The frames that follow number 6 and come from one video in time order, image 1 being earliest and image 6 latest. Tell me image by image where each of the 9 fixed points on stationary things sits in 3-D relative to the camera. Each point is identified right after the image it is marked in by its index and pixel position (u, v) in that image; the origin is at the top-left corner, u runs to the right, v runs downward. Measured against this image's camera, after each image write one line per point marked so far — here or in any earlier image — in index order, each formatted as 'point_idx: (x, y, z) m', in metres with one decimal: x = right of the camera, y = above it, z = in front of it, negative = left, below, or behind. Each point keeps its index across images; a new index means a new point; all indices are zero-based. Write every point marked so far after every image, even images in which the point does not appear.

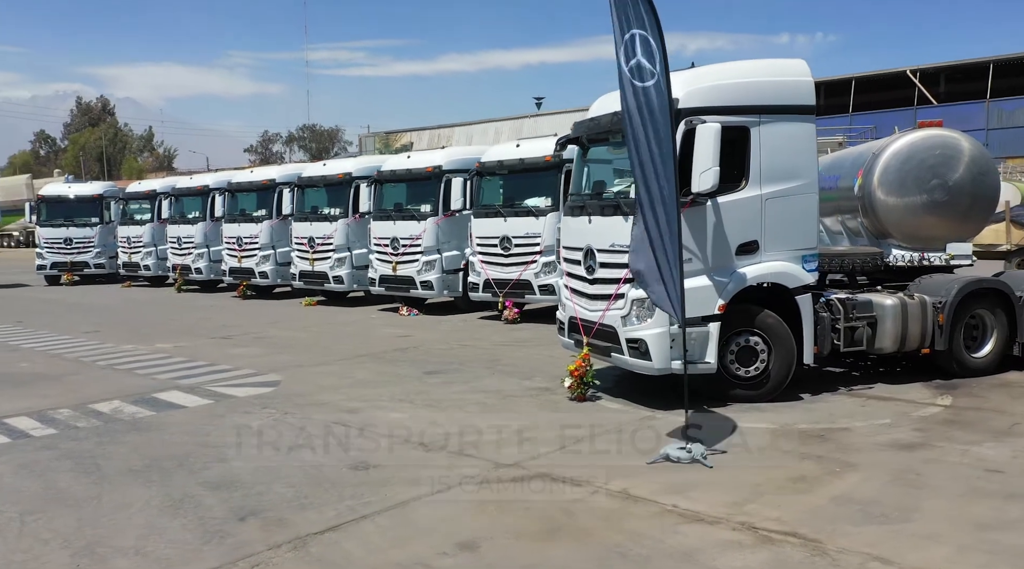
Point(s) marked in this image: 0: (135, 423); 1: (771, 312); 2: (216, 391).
0: (-3.6, -1.3, +7.4) m
1: (+2.6, -0.3, +7.6) m
2: (-3.4, -1.2, +8.8) m
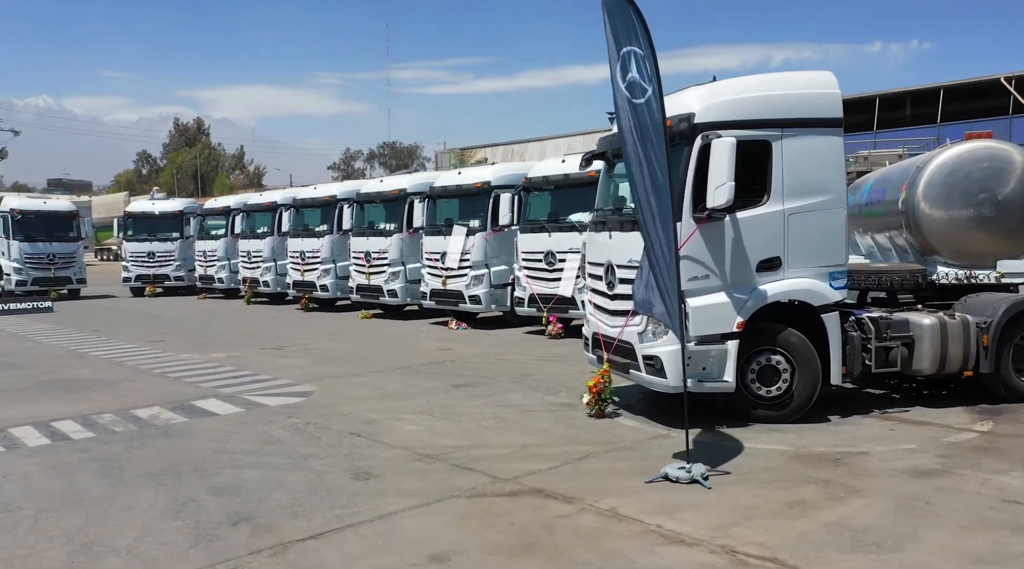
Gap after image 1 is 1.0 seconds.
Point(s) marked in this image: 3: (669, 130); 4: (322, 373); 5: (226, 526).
0: (-3.5, -1.5, +7.7) m
1: (+2.7, -0.4, +7.4) m
2: (-3.1, -1.4, +9.1) m
3: (+1.5, +1.5, +7.3) m
4: (-2.7, -1.3, +11.1) m
5: (-1.8, -1.5, +4.9) m
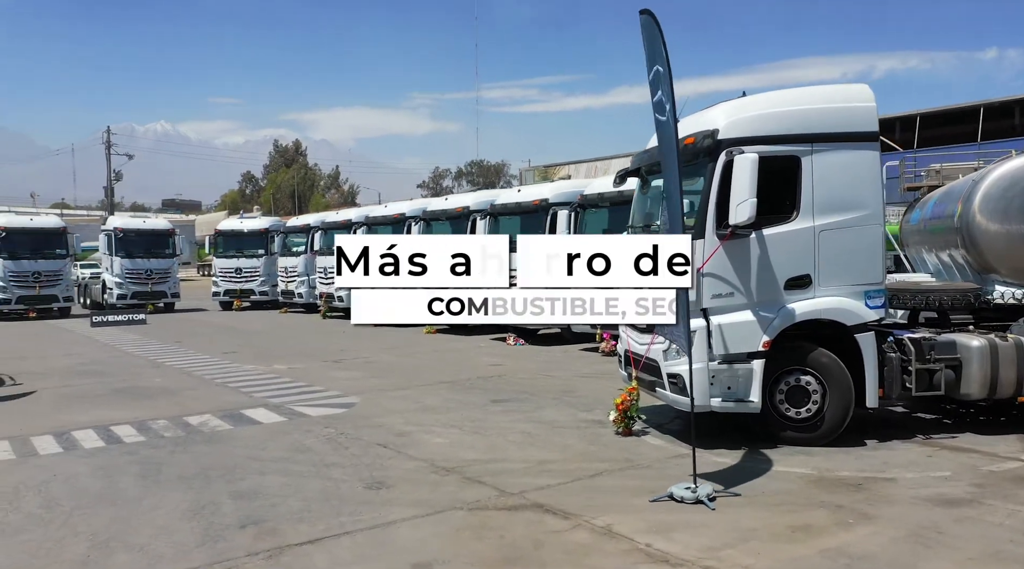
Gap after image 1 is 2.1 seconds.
0: (-3.2, -1.6, +8.2) m
1: (+2.9, -0.6, +7.2) m
2: (-2.7, -1.5, +9.5) m
3: (+1.7, +1.3, +7.2) m
4: (-2.1, -1.5, +11.4) m
5: (-1.9, -1.6, +5.2) m
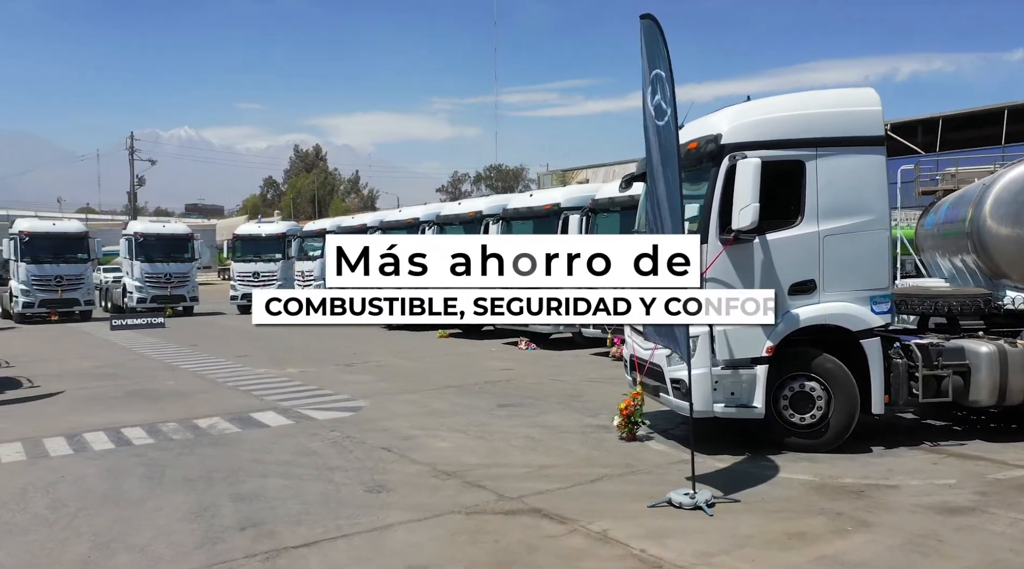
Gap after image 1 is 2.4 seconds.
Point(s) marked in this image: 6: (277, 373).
0: (-3.1, -1.7, +8.3) m
1: (+2.9, -0.7, +7.1) m
2: (-2.6, -1.6, +9.6) m
3: (+1.7, +1.2, +7.2) m
4: (-2.0, -1.6, +11.5) m
5: (-1.9, -1.7, +5.2) m
6: (-4.2, -1.6, +13.8) m
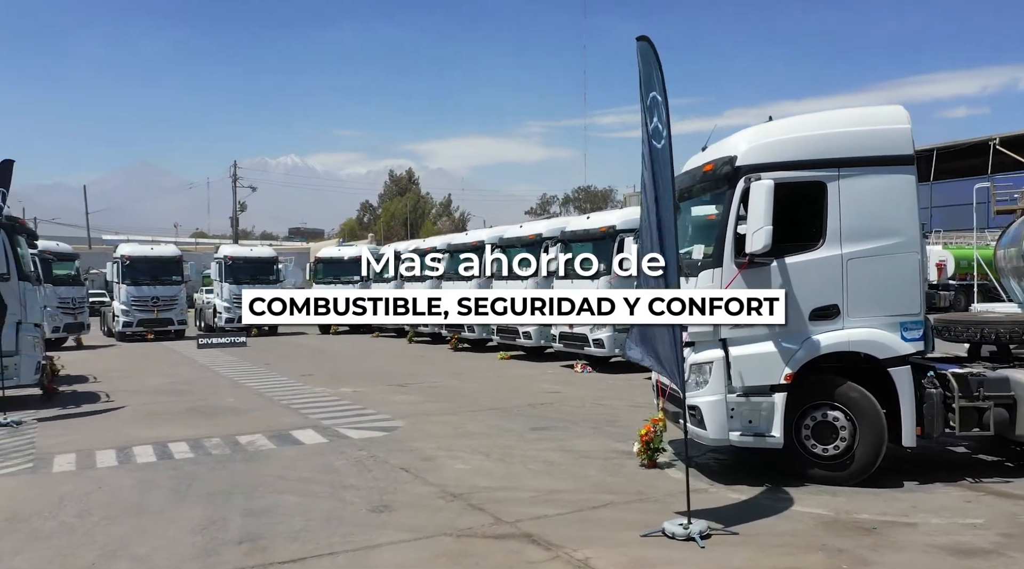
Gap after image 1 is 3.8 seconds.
0: (-2.9, -1.9, +8.6) m
1: (+3.0, -0.9, +6.8) m
2: (-2.2, -1.9, +9.8) m
3: (+1.9, +1.0, +7.1) m
4: (-1.4, -1.9, +11.7) m
5: (-2.0, -1.8, +5.4) m
6: (-3.3, -2.0, +14.3) m
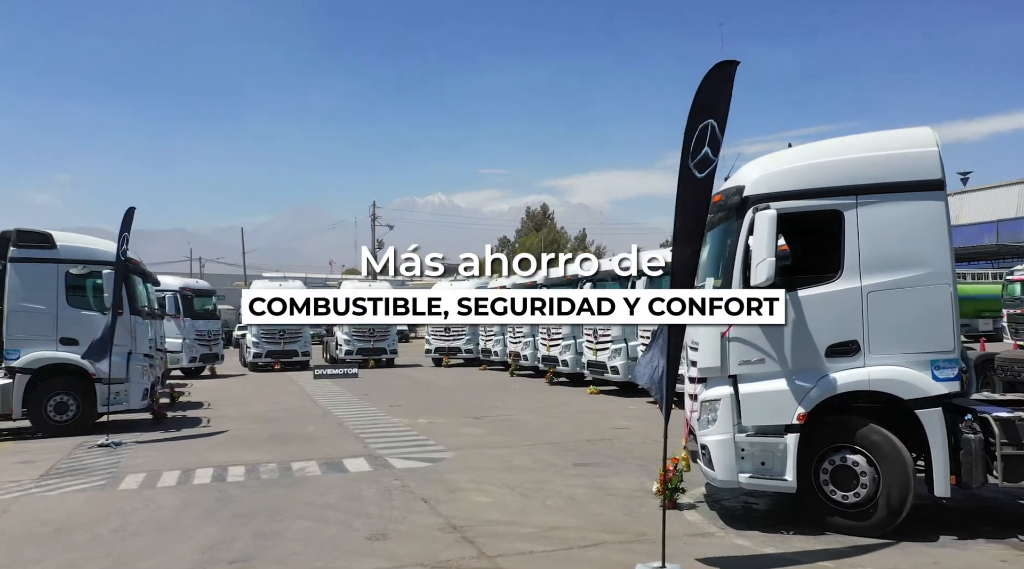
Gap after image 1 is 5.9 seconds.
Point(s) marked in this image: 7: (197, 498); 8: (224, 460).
0: (-2.5, -2.3, +9.0) m
1: (+3.0, -1.2, +6.3) m
2: (-1.6, -2.3, +10.1) m
3: (+1.9, +0.7, +6.9) m
4: (-0.5, -2.4, +11.8) m
5: (-2.2, -2.1, +5.8) m
6: (-2.0, -2.6, +14.7) m
7: (-3.3, -2.3, +8.2) m
8: (-3.9, -2.4, +10.5) m
